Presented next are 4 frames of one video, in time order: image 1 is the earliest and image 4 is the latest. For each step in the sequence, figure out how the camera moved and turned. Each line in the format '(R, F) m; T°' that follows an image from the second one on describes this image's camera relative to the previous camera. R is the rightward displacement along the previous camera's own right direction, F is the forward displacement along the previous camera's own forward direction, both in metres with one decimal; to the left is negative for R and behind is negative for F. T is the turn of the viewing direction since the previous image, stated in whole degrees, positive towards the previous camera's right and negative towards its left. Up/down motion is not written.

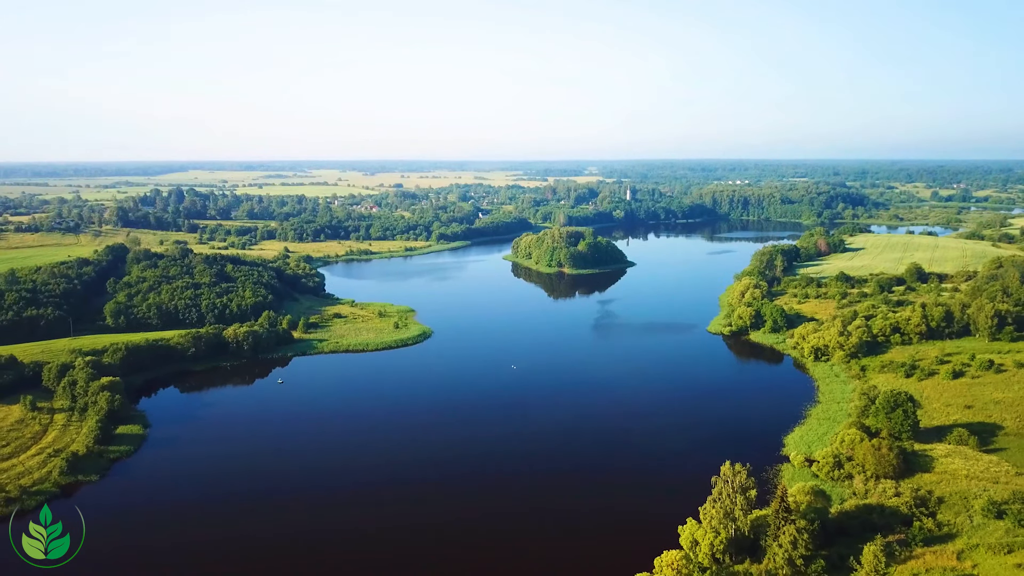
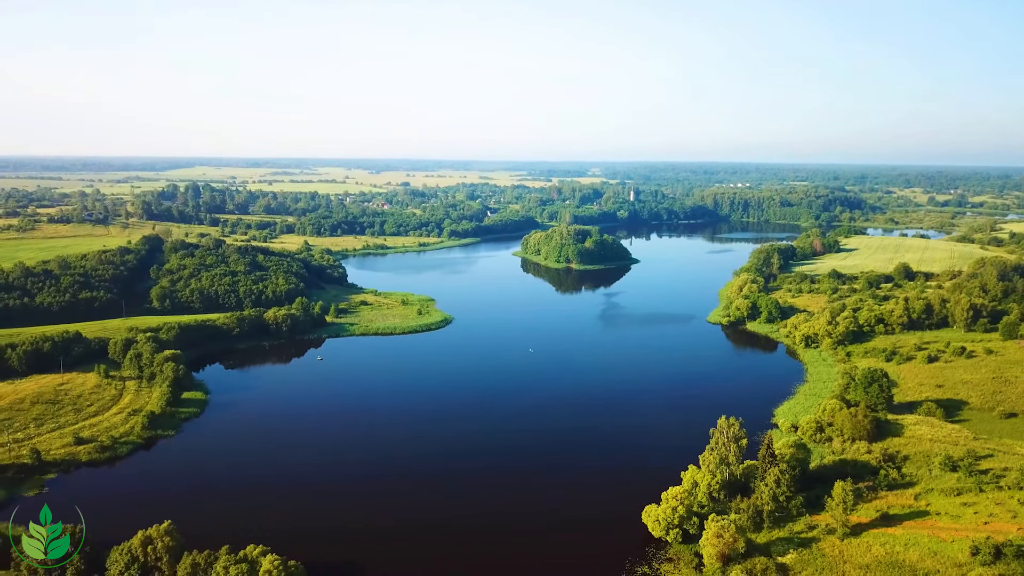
(-1.1, -3.2) m; 0°
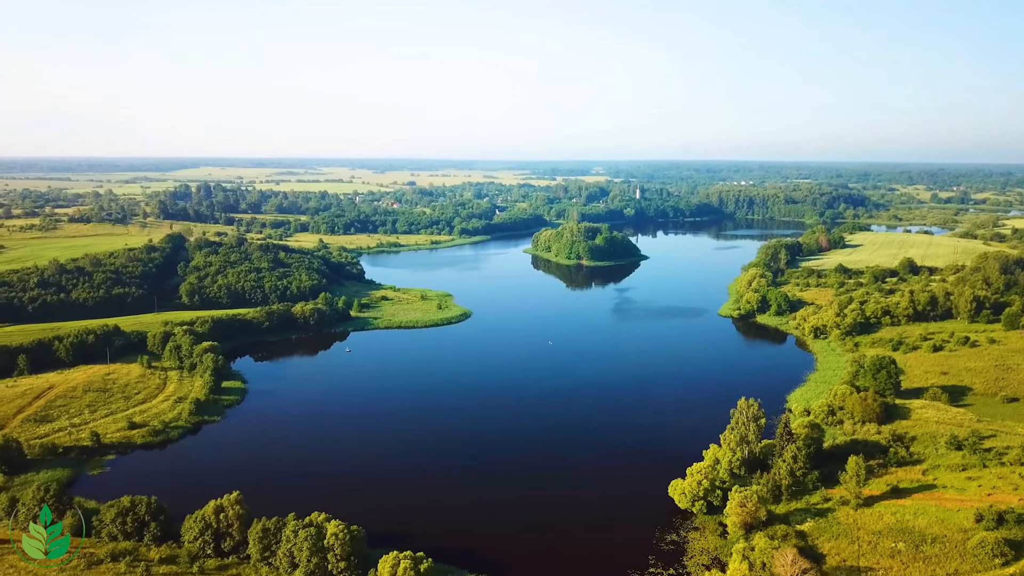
(-1.1, -1.4) m; 0°
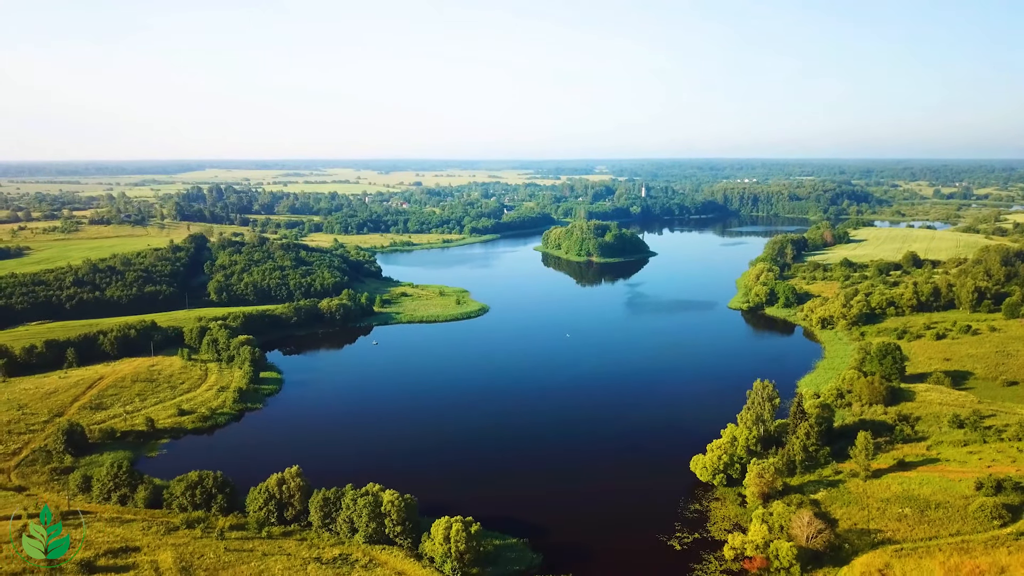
(-1.0, -1.5) m; 0°
